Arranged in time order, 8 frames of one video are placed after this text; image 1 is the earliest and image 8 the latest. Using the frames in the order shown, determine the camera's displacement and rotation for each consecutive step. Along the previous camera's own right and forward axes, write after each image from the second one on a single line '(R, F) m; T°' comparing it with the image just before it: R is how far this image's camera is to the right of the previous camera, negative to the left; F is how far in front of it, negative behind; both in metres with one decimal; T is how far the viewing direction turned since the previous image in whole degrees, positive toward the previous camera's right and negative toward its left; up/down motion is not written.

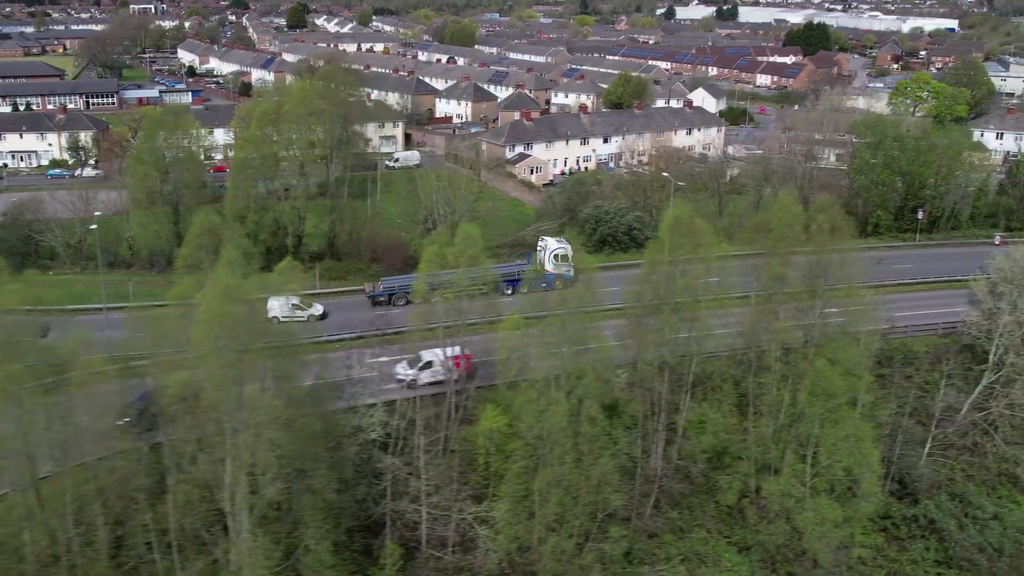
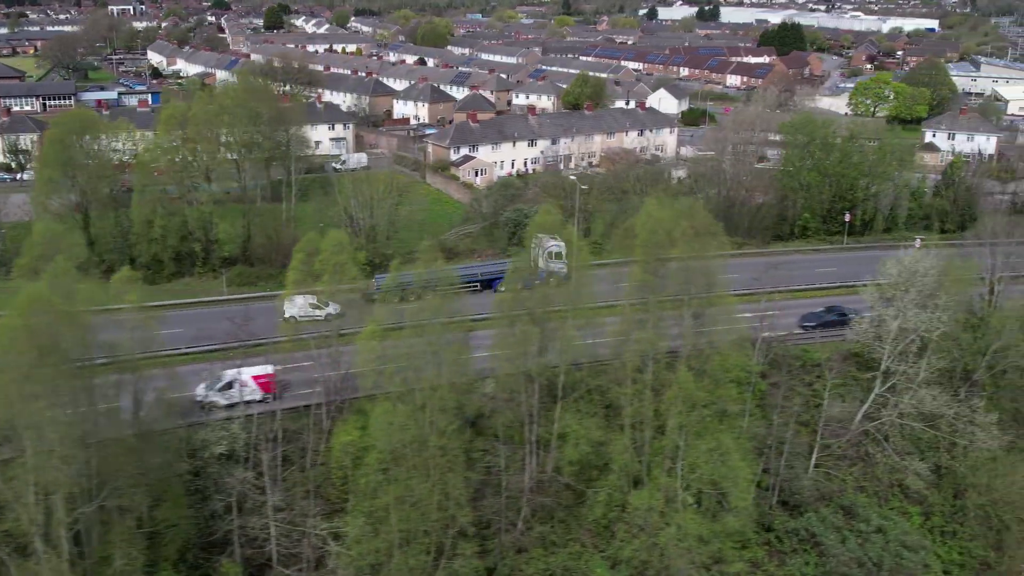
(+1.4, +0.3) m; 0°
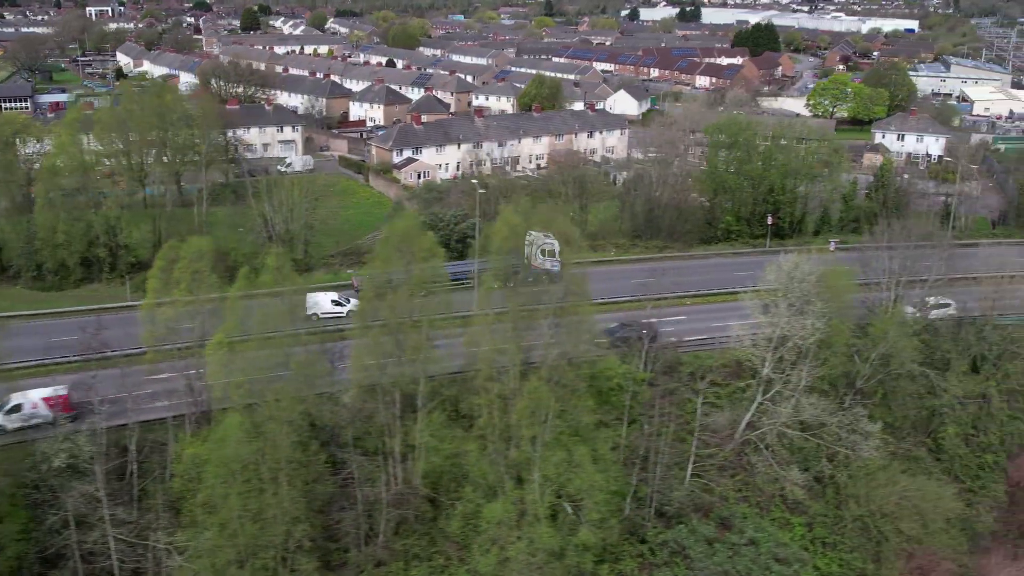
(+1.4, +0.2) m; 0°
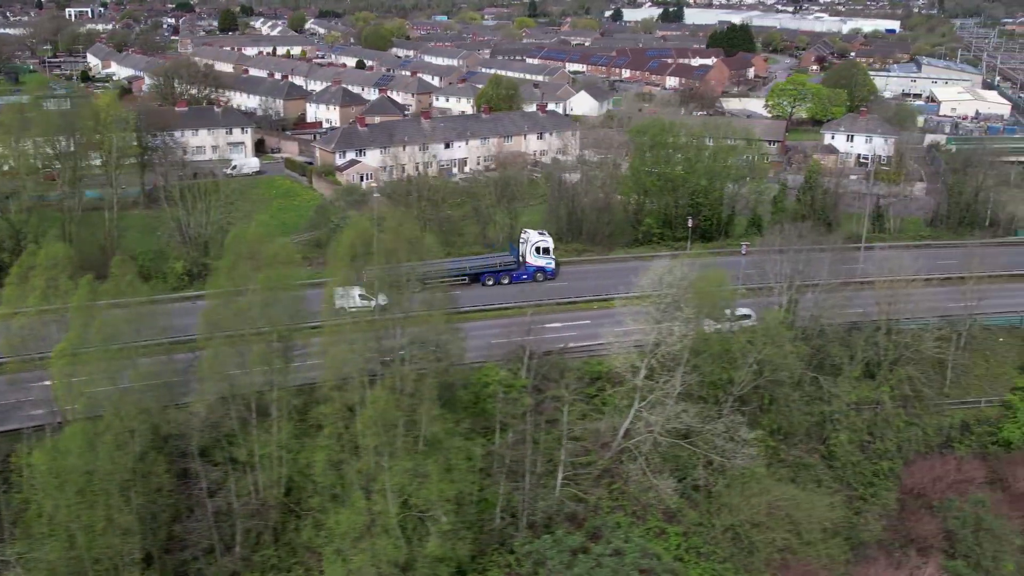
(+1.5, +0.2) m; 0°
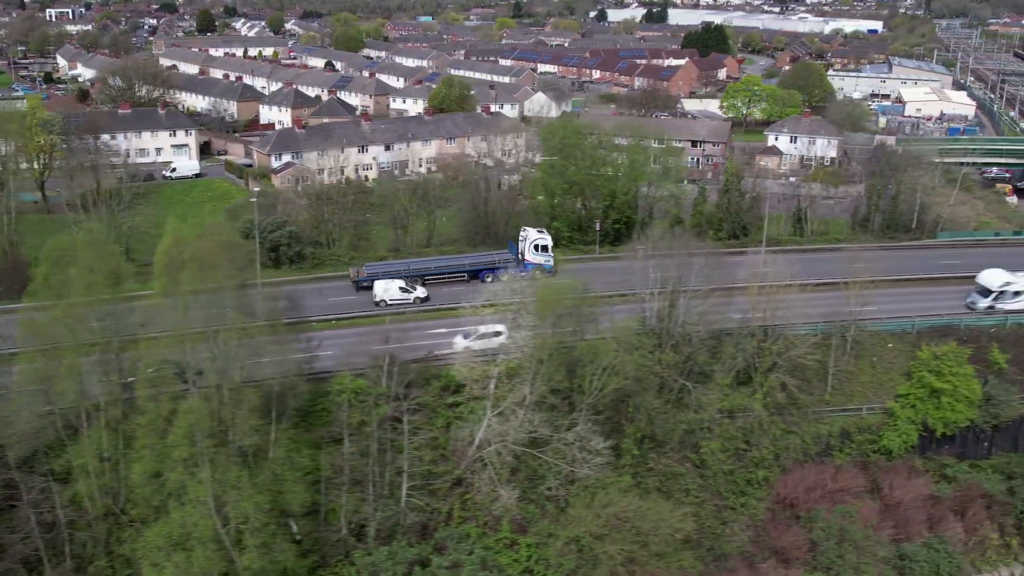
(+1.7, +0.2) m; 0°
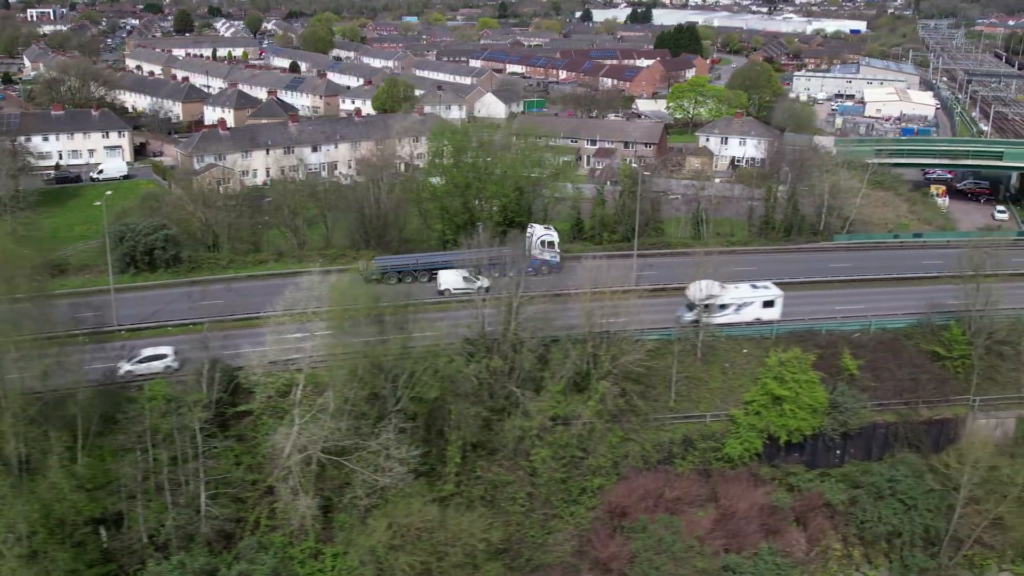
(+2.3, +0.2) m; 0°
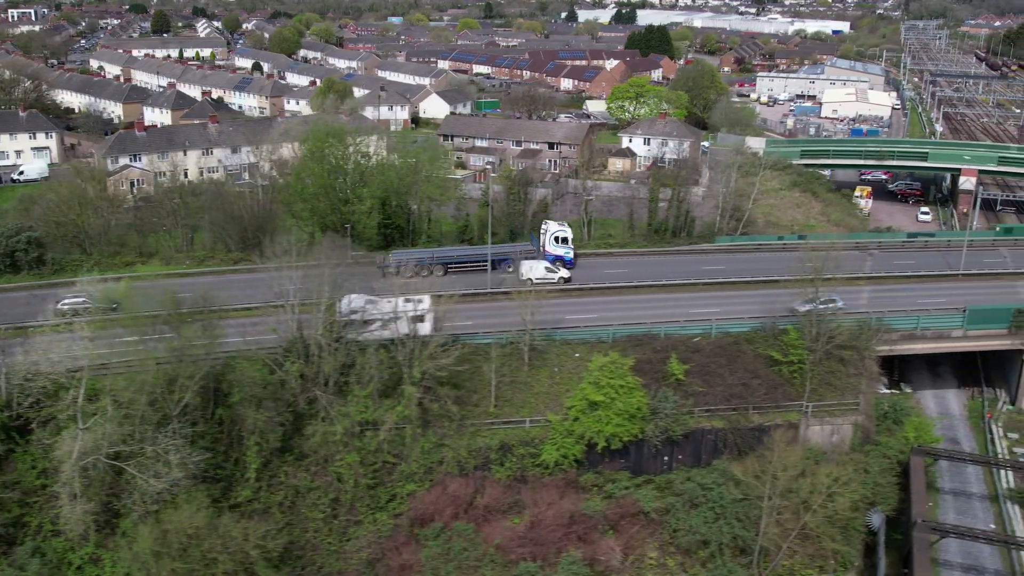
(+2.5, +0.2) m; -1°
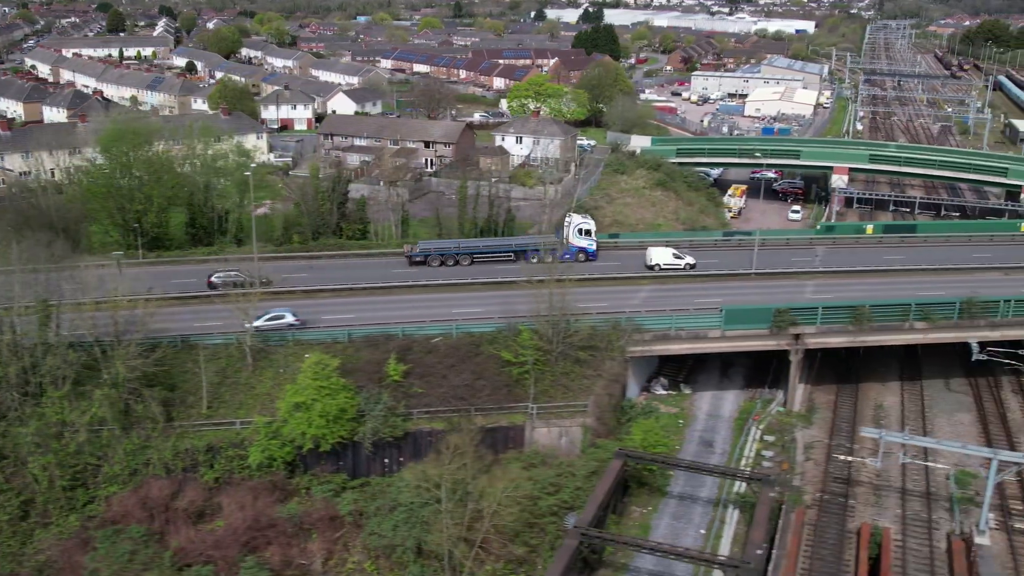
(+3.8, +0.2) m; 0°
